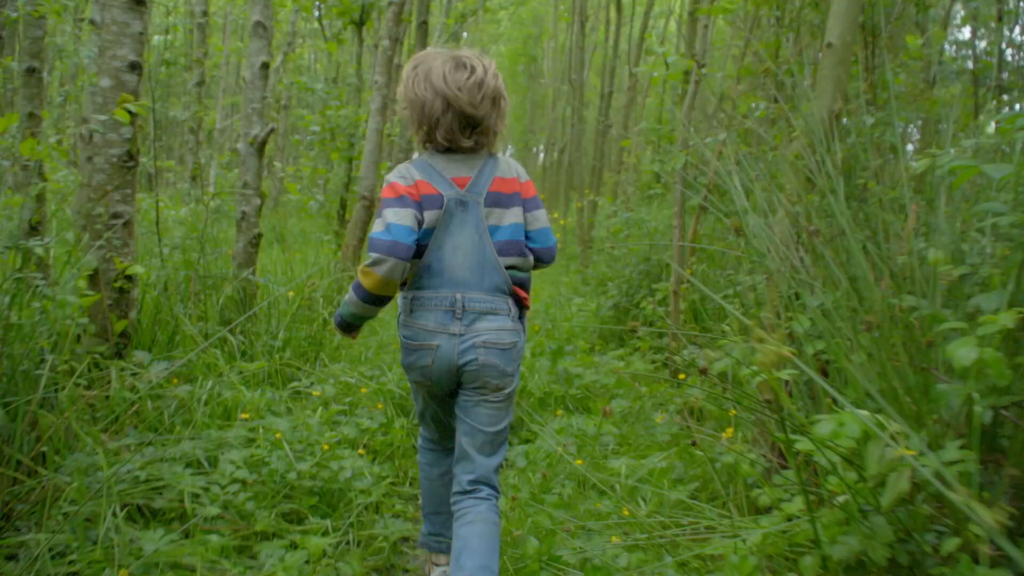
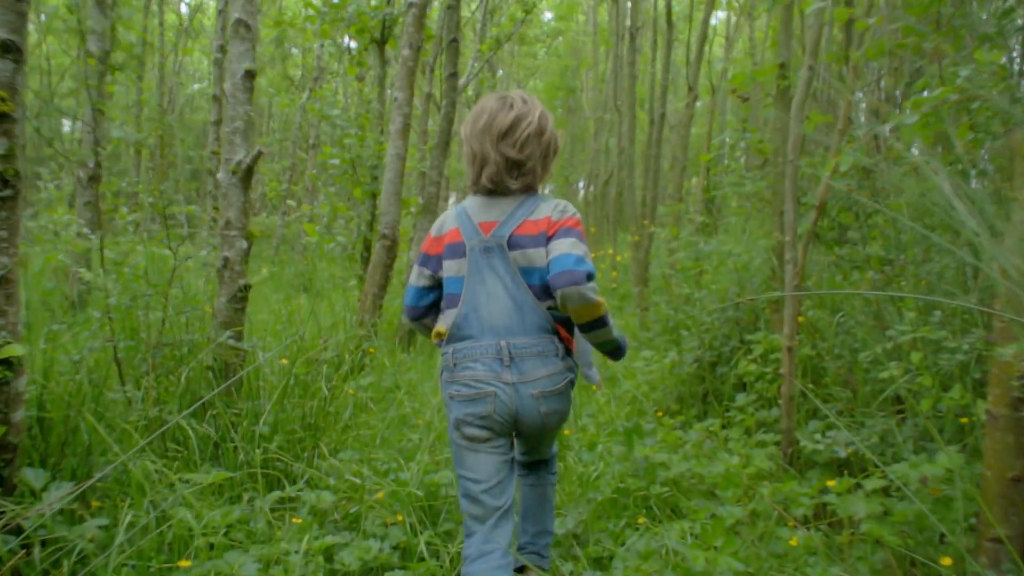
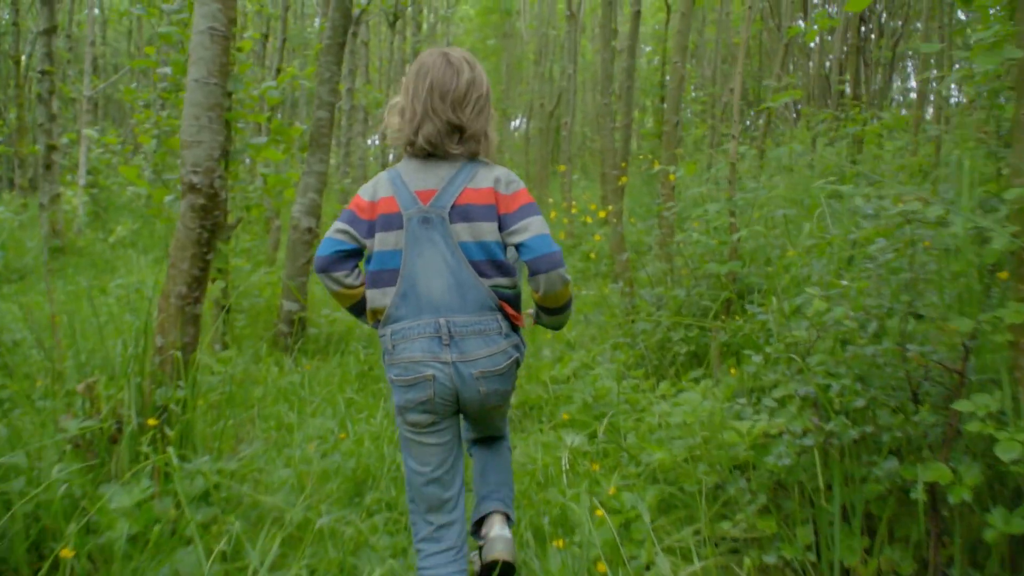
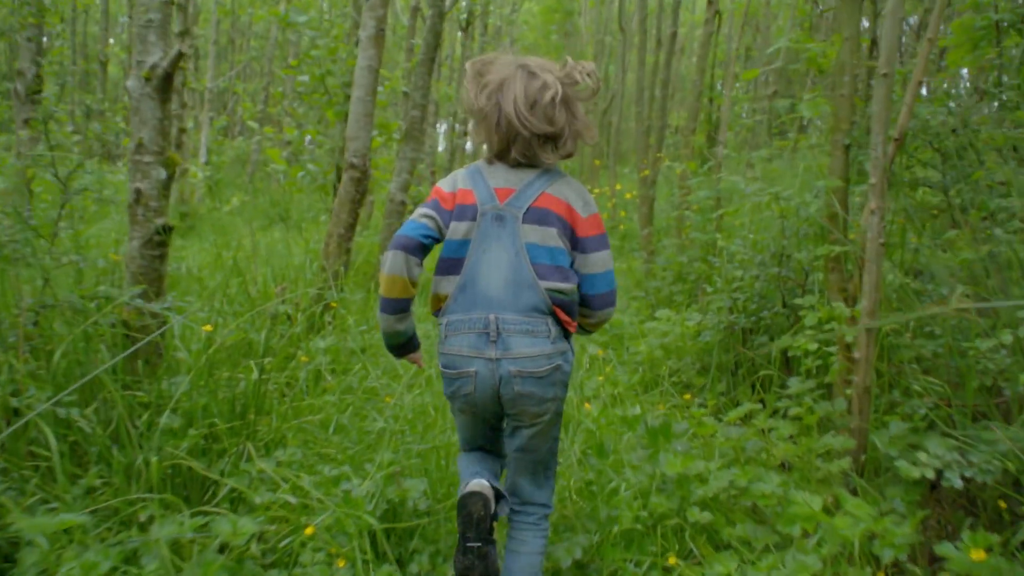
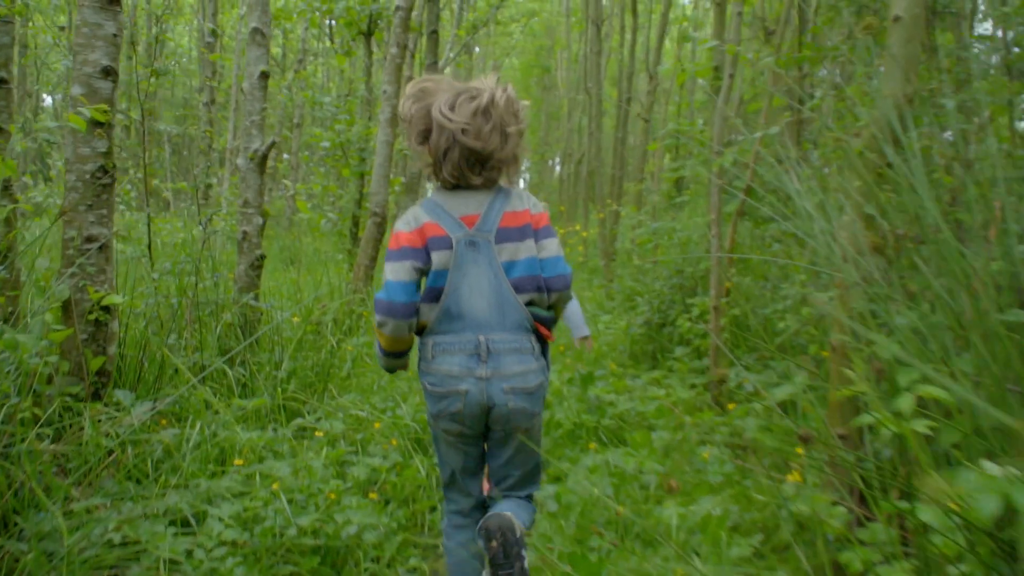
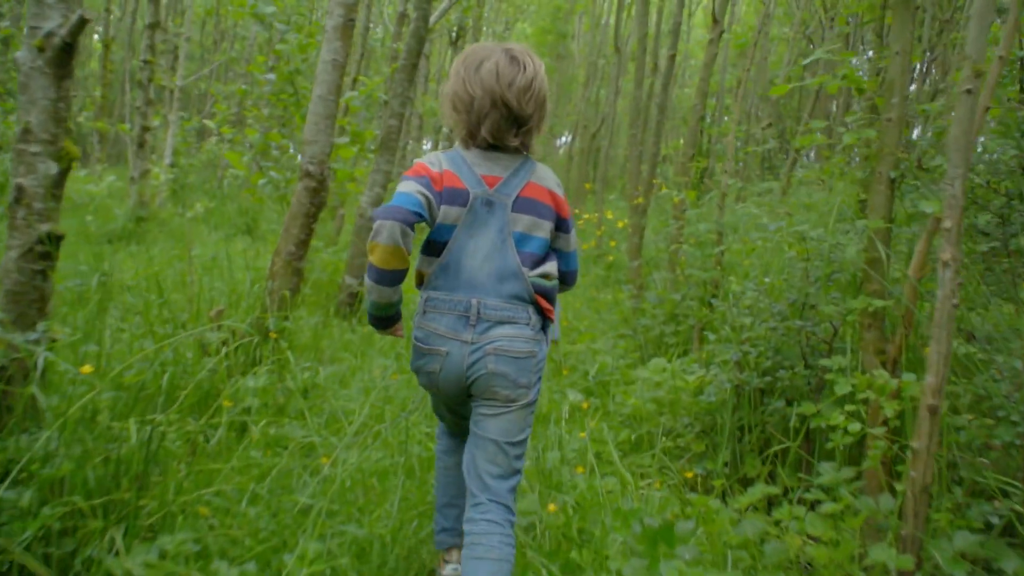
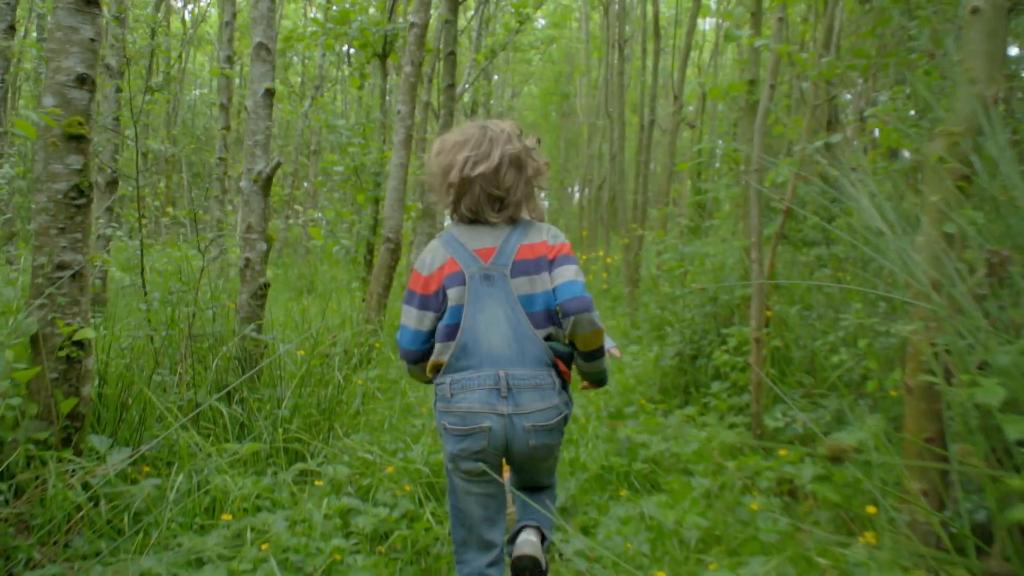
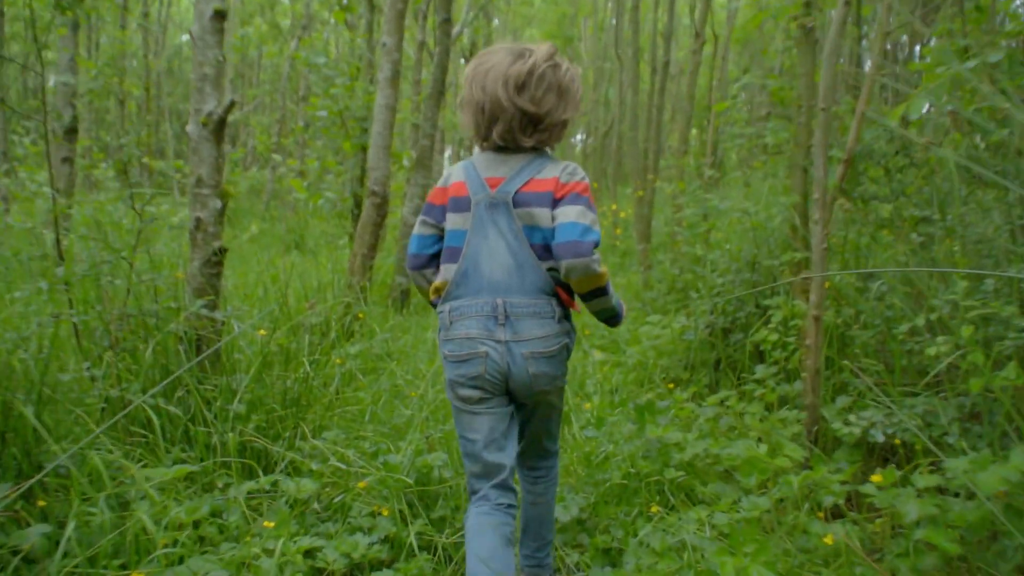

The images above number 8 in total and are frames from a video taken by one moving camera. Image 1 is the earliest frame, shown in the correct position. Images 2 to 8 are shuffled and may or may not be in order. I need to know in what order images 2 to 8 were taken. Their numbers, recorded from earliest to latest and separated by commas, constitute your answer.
5, 7, 2, 8, 4, 6, 3
